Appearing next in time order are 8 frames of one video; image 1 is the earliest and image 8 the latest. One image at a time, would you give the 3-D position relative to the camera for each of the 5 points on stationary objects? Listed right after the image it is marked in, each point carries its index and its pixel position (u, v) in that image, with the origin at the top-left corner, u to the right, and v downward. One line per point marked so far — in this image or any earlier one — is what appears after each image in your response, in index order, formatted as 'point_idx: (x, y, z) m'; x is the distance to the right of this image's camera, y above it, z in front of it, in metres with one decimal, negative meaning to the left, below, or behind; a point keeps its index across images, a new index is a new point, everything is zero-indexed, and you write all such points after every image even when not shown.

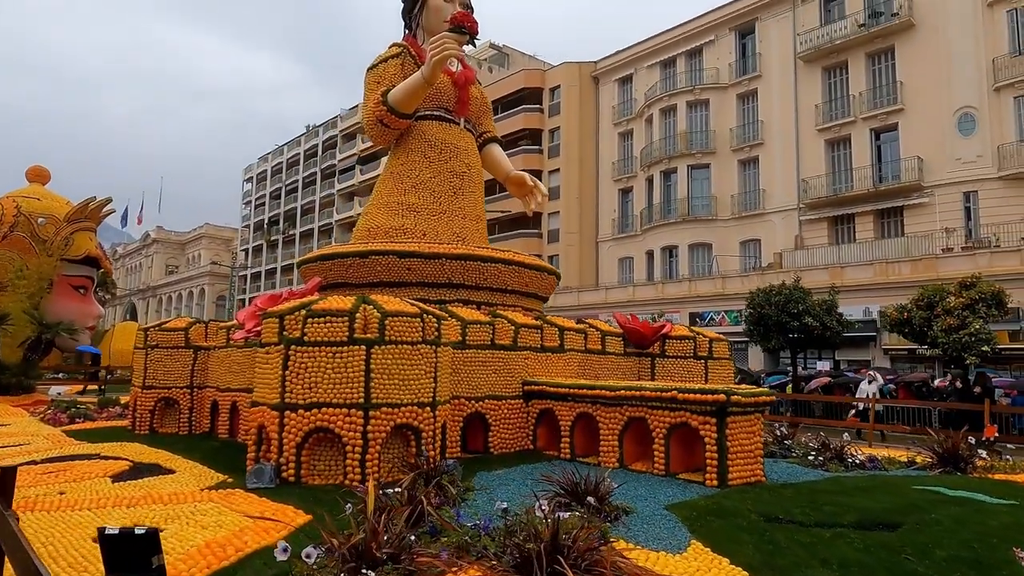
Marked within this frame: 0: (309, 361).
0: (-2.0, -0.7, +6.8) m
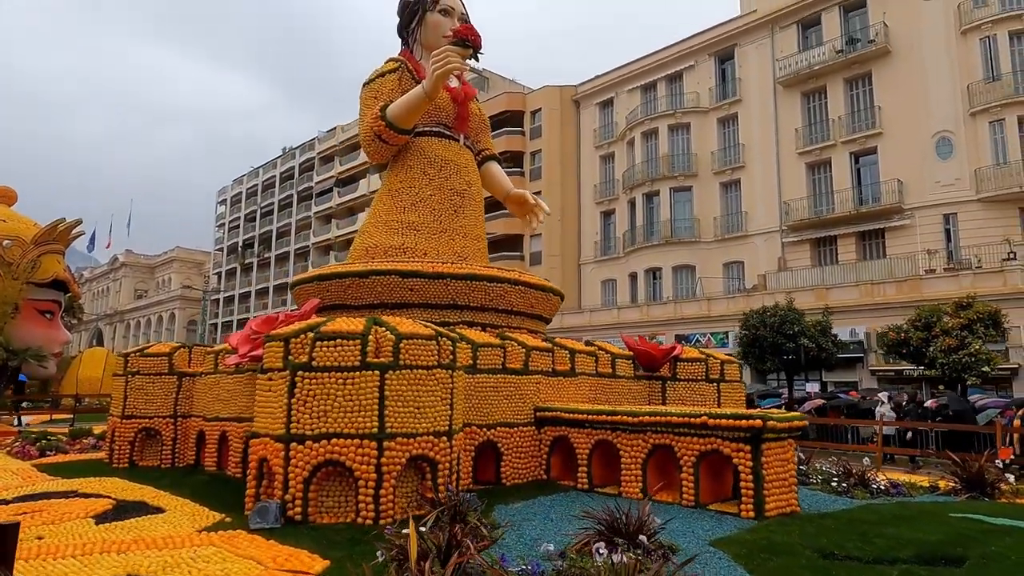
0: (-1.8, -0.9, +6.2) m
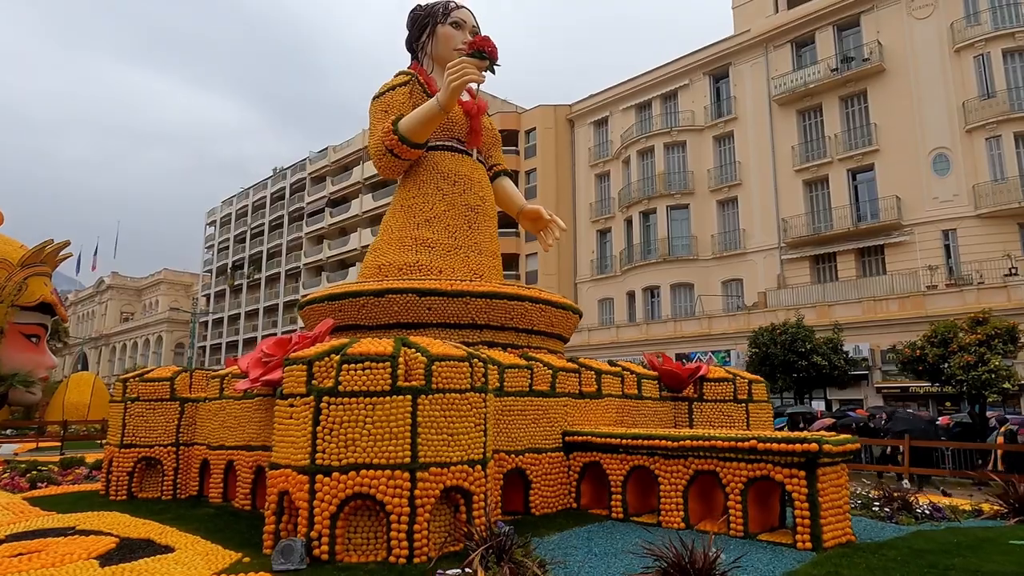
0: (-1.4, -1.1, +5.8) m
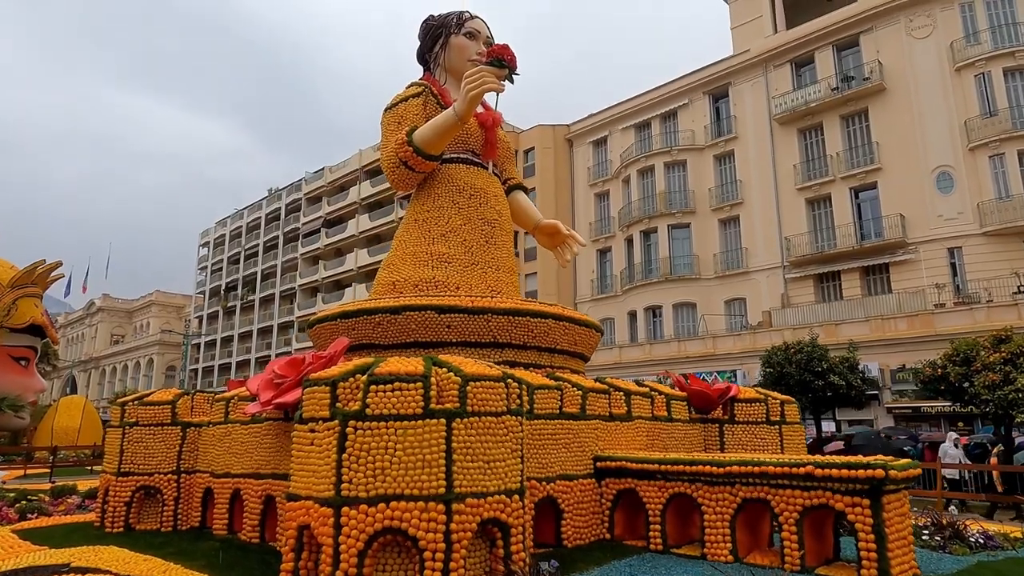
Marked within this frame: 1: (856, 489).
0: (-1.1, -1.2, +5.3) m
1: (+3.0, -1.7, +5.8) m
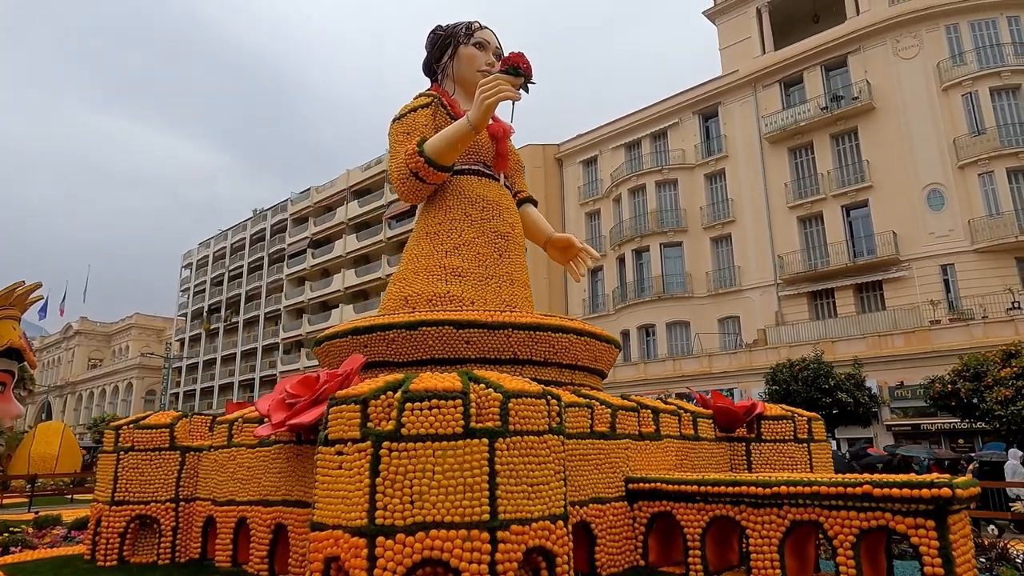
0: (-0.8, -1.3, +4.9) m
1: (+3.3, -1.8, +5.5) m
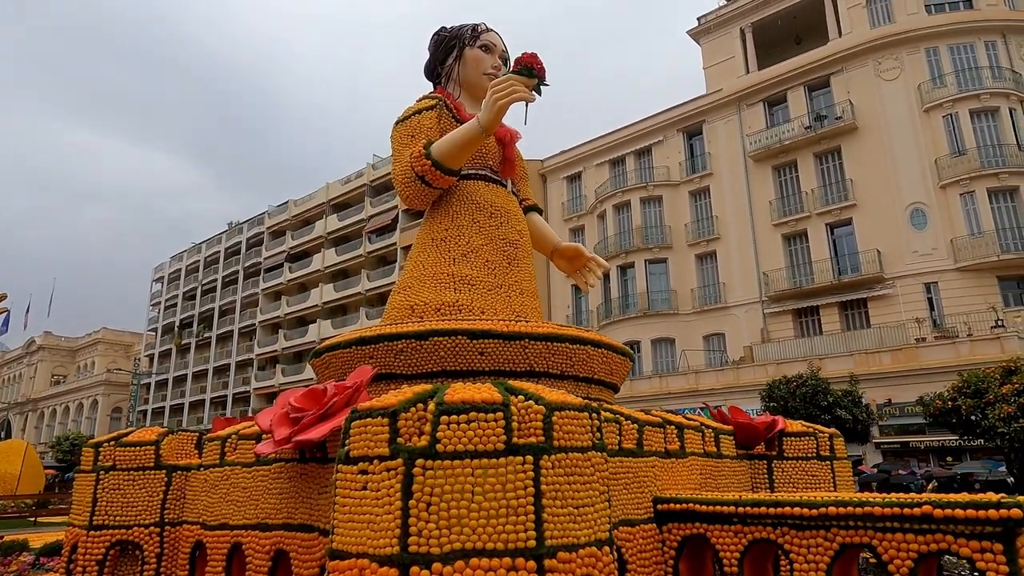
0: (-0.4, -1.3, +4.4) m
1: (+3.6, -1.8, +5.1) m
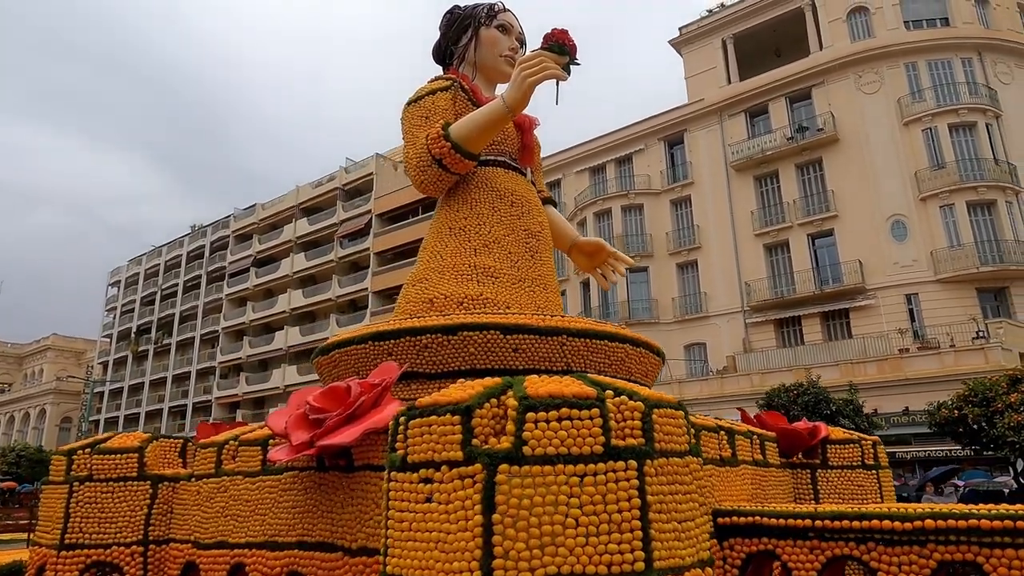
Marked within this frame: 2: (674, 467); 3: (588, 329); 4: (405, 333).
0: (+0.1, -1.1, +3.6) m
1: (+4.1, -1.7, +4.6) m
2: (+1.0, -1.1, +4.0) m
3: (+0.8, -0.4, +7.3) m
4: (-1.1, -0.5, +7.1) m
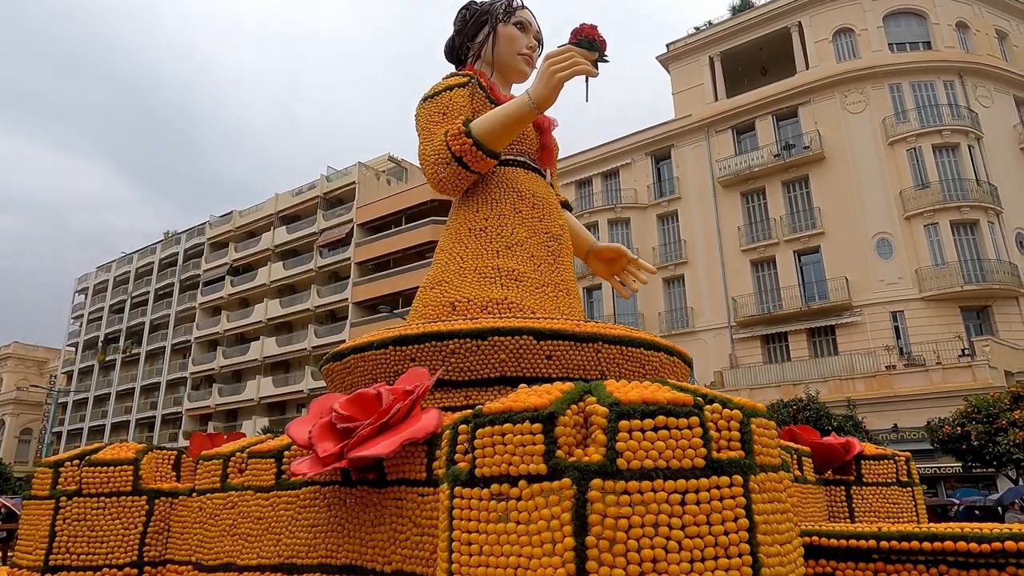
0: (+0.6, -1.1, +3.2) m
1: (+4.5, -1.8, +4.3) m
2: (+1.4, -1.0, +3.6) m
3: (+1.1, -0.5, +6.9) m
4: (-0.8, -0.5, +6.6) m
